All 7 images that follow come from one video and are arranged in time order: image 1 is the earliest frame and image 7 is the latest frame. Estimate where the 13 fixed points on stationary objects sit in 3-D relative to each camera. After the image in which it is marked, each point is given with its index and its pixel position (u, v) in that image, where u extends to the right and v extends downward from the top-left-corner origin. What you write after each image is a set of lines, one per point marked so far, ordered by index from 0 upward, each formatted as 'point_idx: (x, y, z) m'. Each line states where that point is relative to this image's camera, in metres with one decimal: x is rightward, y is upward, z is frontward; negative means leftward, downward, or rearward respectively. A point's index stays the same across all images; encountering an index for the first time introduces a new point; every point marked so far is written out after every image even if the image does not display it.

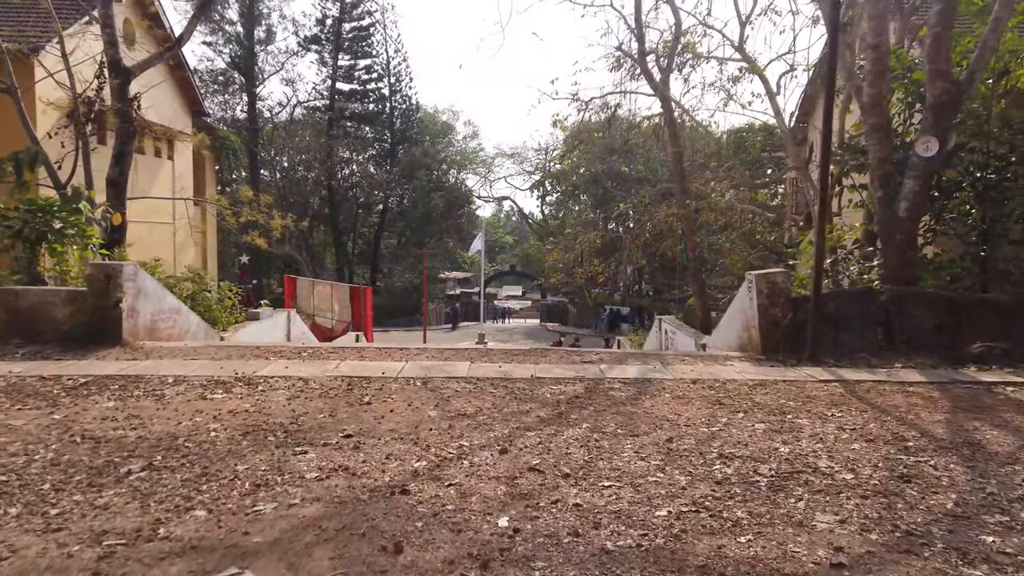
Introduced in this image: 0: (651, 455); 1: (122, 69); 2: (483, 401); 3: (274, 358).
0: (+0.7, -0.8, +3.7) m
1: (-5.6, +3.2, +10.8) m
2: (-0.2, -0.8, +5.0) m
3: (-2.1, -0.6, +6.6) m
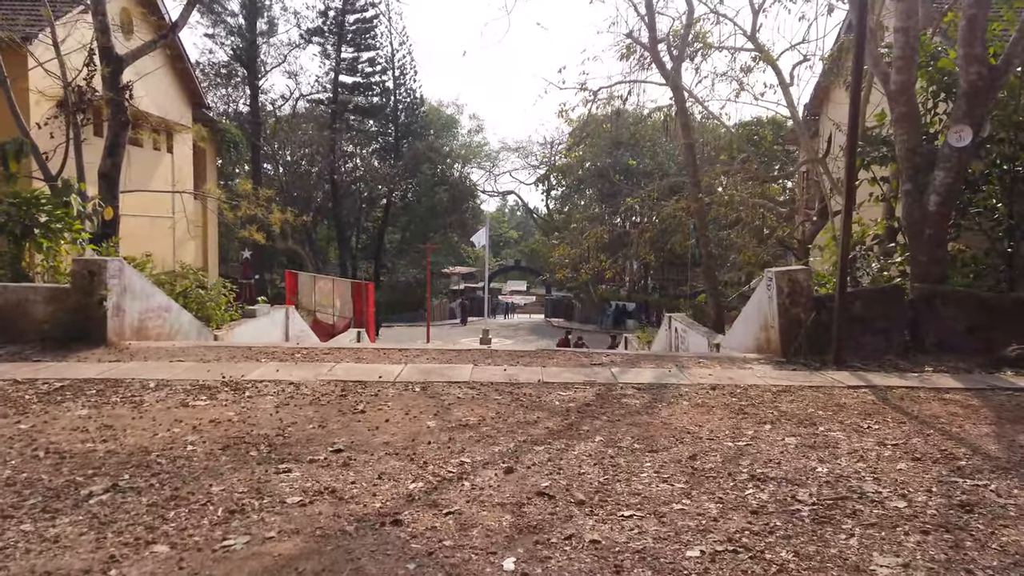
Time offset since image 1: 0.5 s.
0: (+0.7, -0.8, +3.3) m
1: (-5.6, +3.2, +10.4) m
2: (-0.2, -0.8, +4.7) m
3: (-2.1, -0.6, +6.2) m
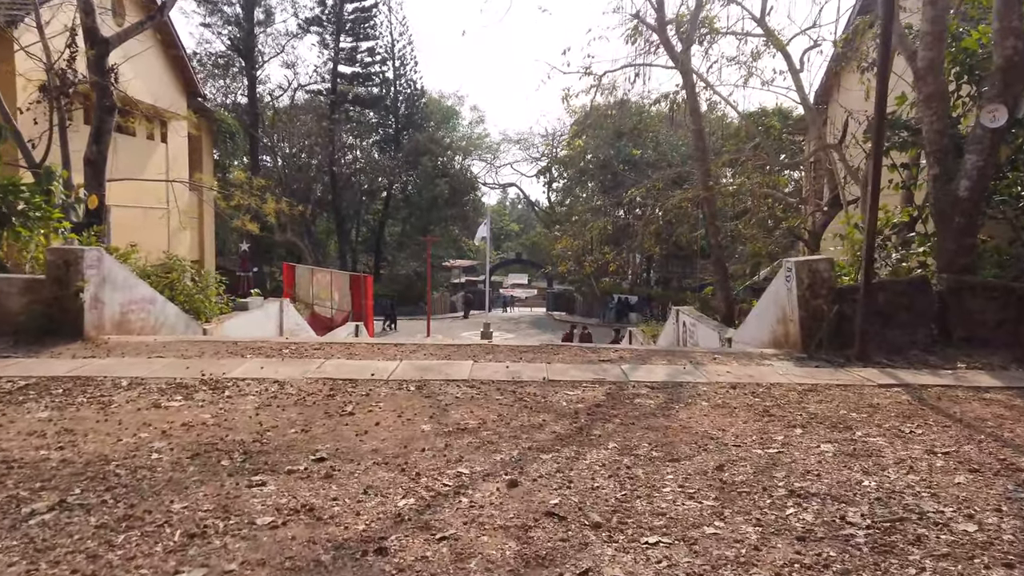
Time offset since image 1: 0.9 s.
0: (+0.7, -0.8, +2.9) m
1: (-5.5, +3.3, +10.0) m
2: (-0.1, -0.7, +4.3) m
3: (-2.0, -0.5, +5.8) m
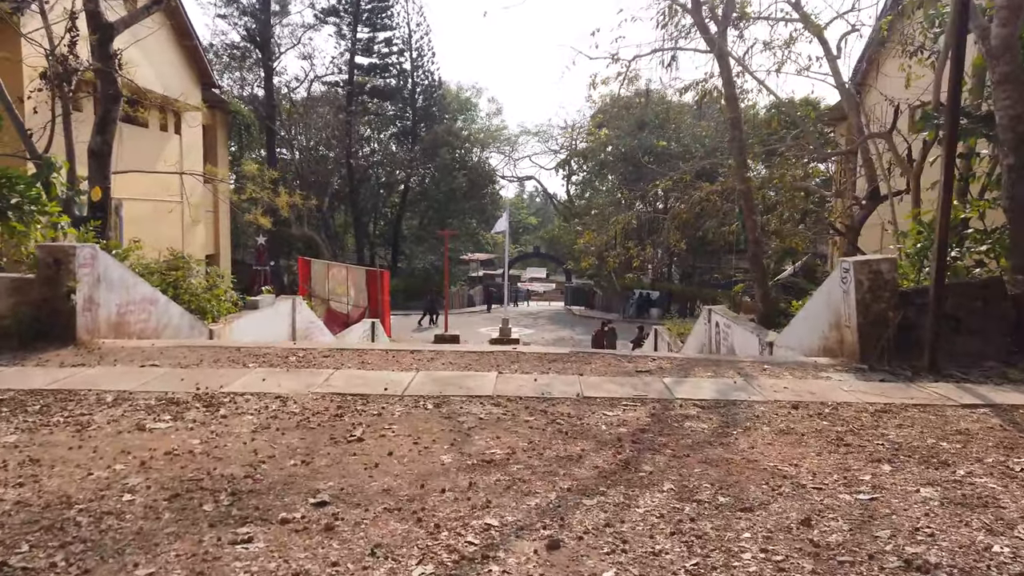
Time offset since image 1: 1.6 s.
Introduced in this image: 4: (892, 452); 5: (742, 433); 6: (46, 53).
0: (+0.9, -0.8, +2.3) m
1: (-5.2, +3.4, +9.5) m
2: (0.0, -0.7, +3.7) m
3: (-1.8, -0.6, +5.3) m
4: (+1.8, -0.8, +3.5) m
5: (+1.2, -0.7, +3.8) m
6: (-6.0, +3.0, +9.7) m
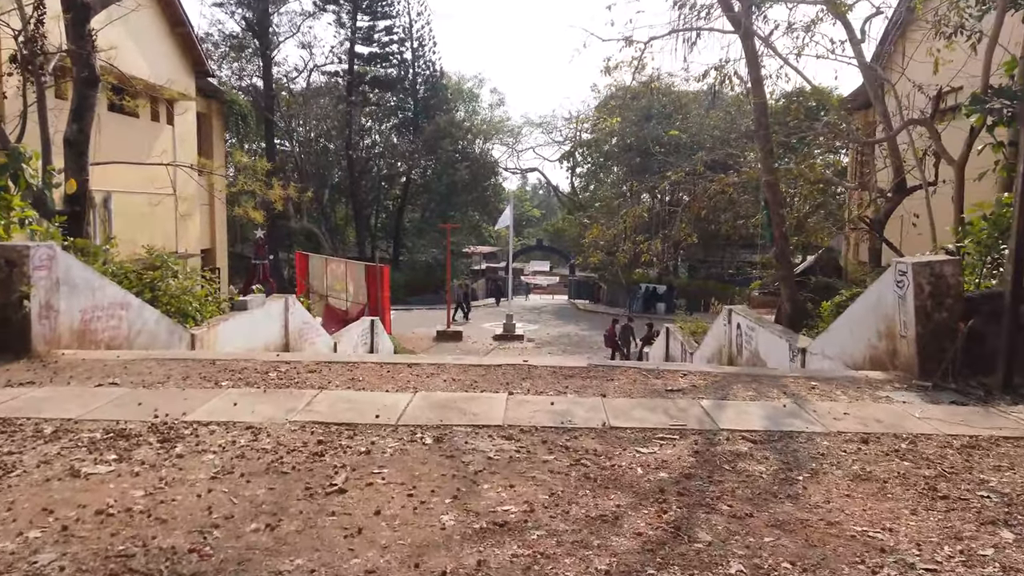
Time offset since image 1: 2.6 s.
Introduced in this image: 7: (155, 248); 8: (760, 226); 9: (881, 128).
0: (+0.9, -0.9, +1.6) m
1: (-5.1, +3.4, +8.8) m
2: (+0.1, -0.8, +3.0) m
3: (-1.8, -0.6, +4.6) m
4: (+1.9, -0.8, +2.8) m
5: (+1.2, -0.8, +3.1) m
6: (-5.9, +3.0, +8.9) m
7: (-3.9, +0.4, +8.2) m
8: (+5.2, +1.3, +15.6) m
9: (+5.8, +2.5, +11.7) m
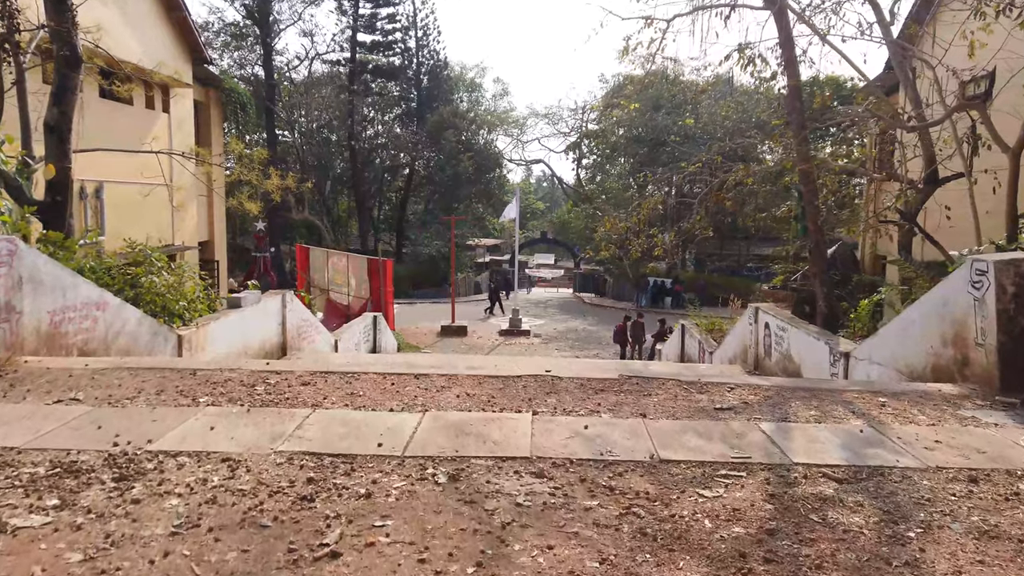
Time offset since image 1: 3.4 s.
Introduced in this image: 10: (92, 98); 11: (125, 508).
0: (+1.1, -1.0, +1.0) m
1: (-5.0, +3.4, +8.1) m
2: (+0.2, -0.8, +2.4) m
3: (-1.6, -0.6, +4.0) m
4: (+2.0, -0.9, +2.2) m
5: (+1.4, -0.8, +2.5) m
6: (-5.8, +3.1, +8.3) m
7: (-3.8, +0.5, +7.6) m
8: (+5.4, +1.4, +15.0) m
9: (+6.0, +2.5, +11.0) m
10: (-7.8, +3.5, +13.9) m
11: (-1.4, -0.8, +2.7) m
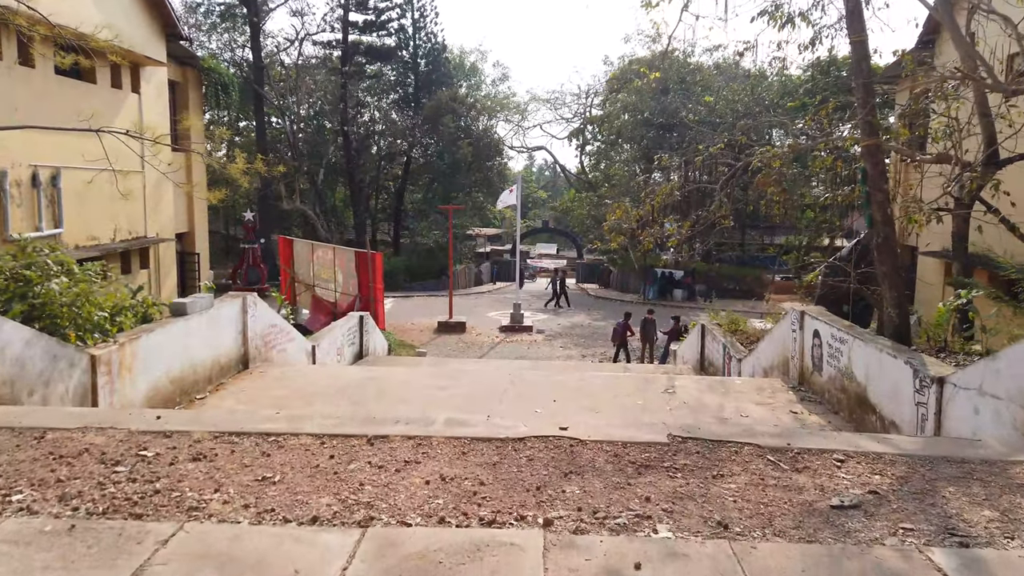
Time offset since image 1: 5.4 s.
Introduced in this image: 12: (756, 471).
0: (+1.0, -1.1, -0.5) m
1: (-5.0, +3.3, +6.6) m
2: (+0.2, -1.0, +0.9) m
3: (-1.6, -0.7, +2.5) m
4: (+2.0, -1.0, +0.7) m
5: (+1.4, -0.9, +1.0) m
6: (-5.8, +3.0, +6.7) m
7: (-3.8, +0.4, +6.1) m
8: (+5.4, +1.4, +13.4) m
9: (+6.0, +2.6, +9.4) m
10: (-7.8, +3.6, +12.4) m
11: (-1.4, -0.9, +1.2) m
12: (+1.0, -0.7, +2.9) m
